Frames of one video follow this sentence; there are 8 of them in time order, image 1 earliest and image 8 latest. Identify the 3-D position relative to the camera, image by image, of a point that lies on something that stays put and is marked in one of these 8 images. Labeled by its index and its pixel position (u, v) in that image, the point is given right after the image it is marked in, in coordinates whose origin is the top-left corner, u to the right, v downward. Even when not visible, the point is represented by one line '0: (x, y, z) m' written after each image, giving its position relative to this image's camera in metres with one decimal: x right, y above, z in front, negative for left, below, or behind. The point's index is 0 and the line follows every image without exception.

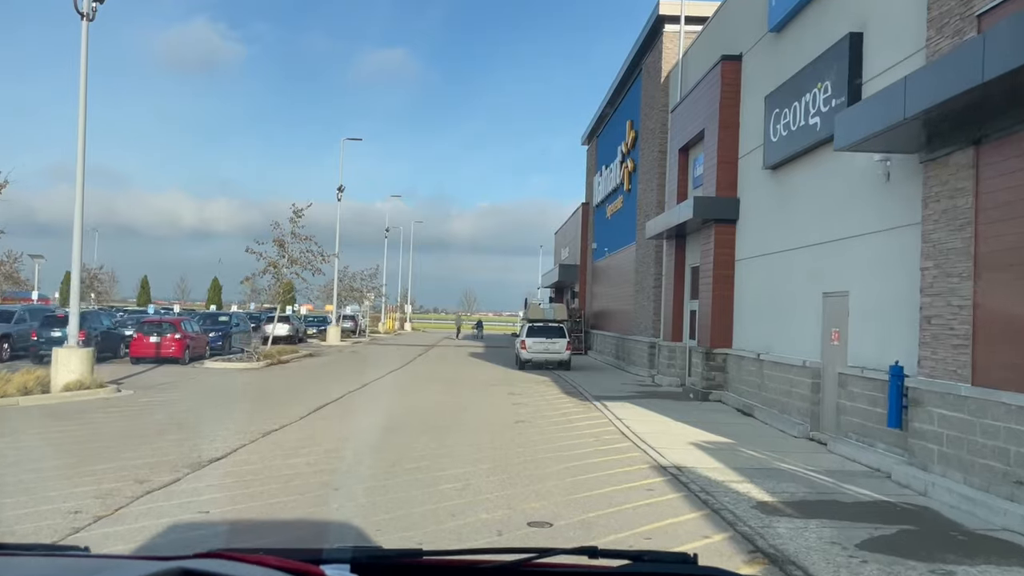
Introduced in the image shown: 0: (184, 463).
0: (-4.0, -2.1, +10.2) m
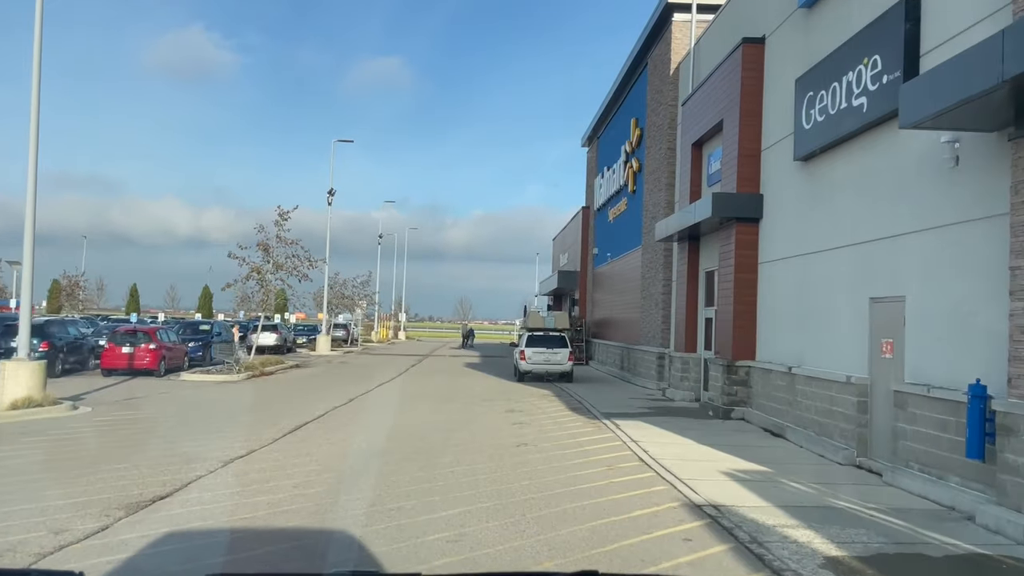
0: (-3.9, -2.2, +8.5) m
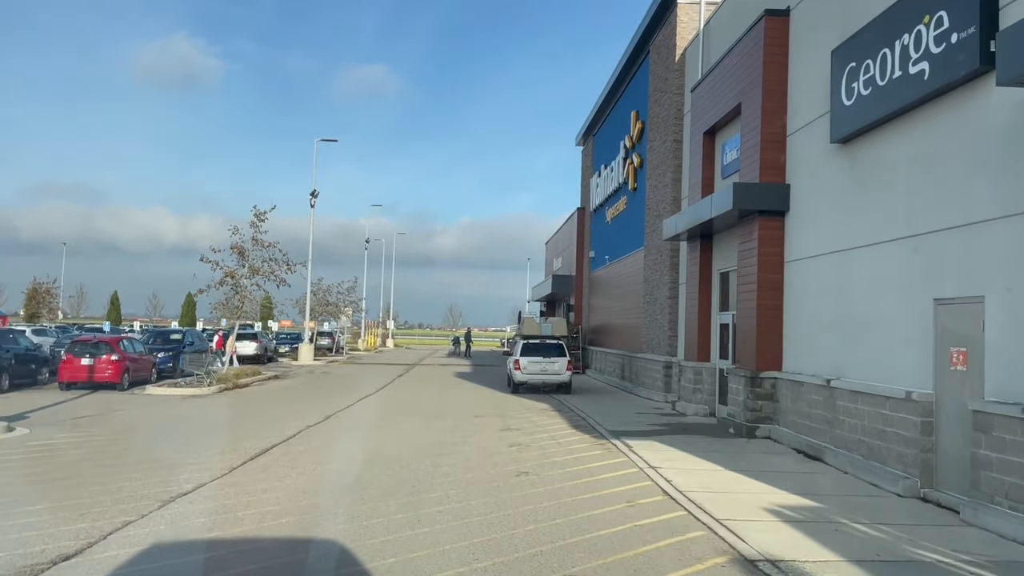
0: (-3.9, -2.2, +6.6) m
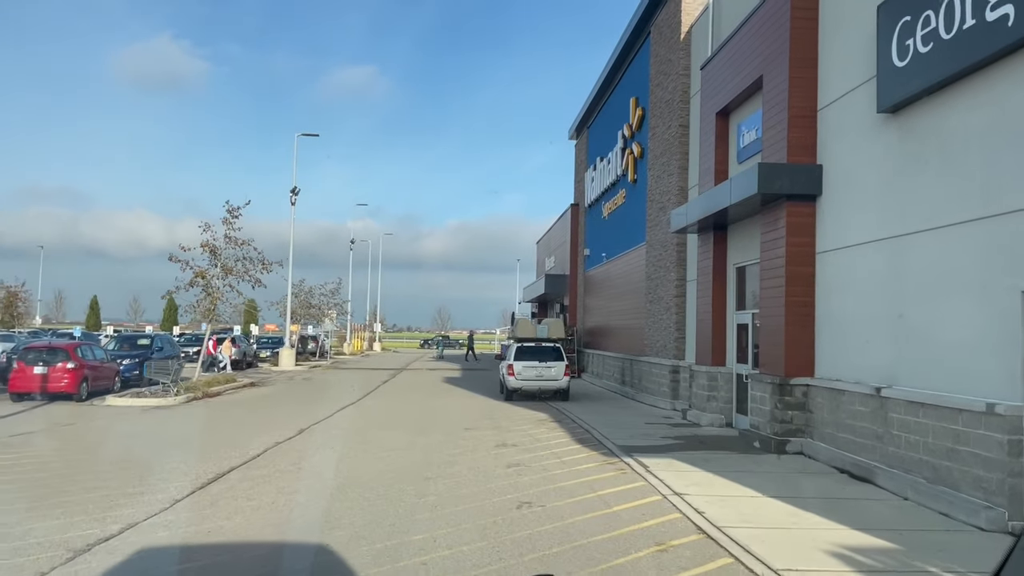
0: (-3.9, -2.1, +4.8) m
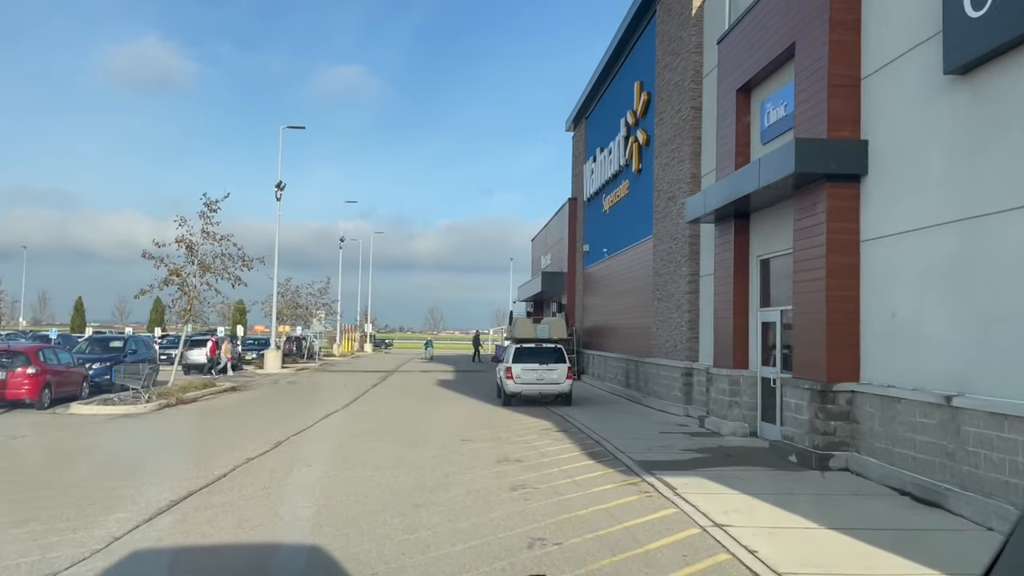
0: (-3.7, -2.1, +3.3) m
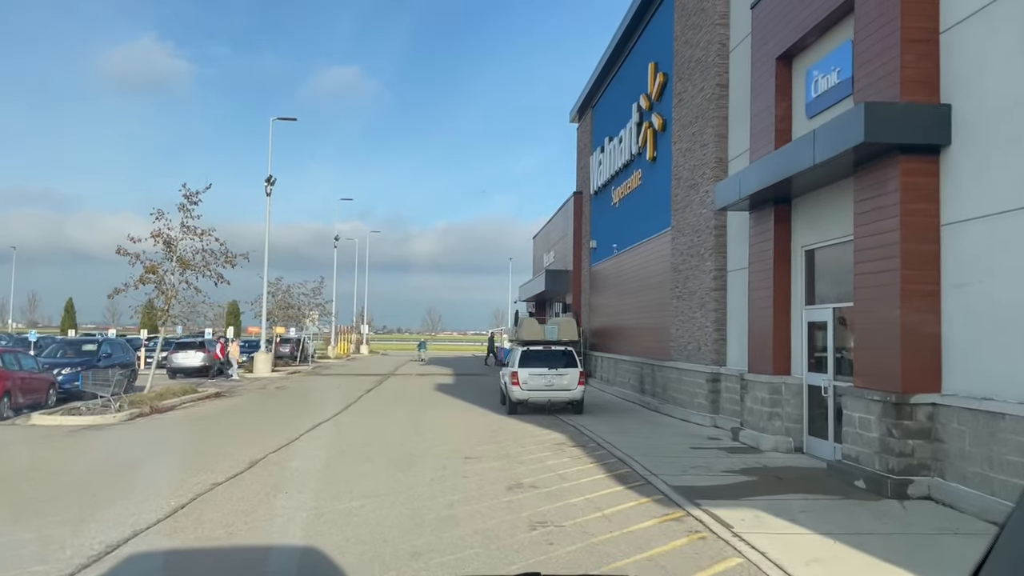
0: (-3.6, -2.0, +1.5) m
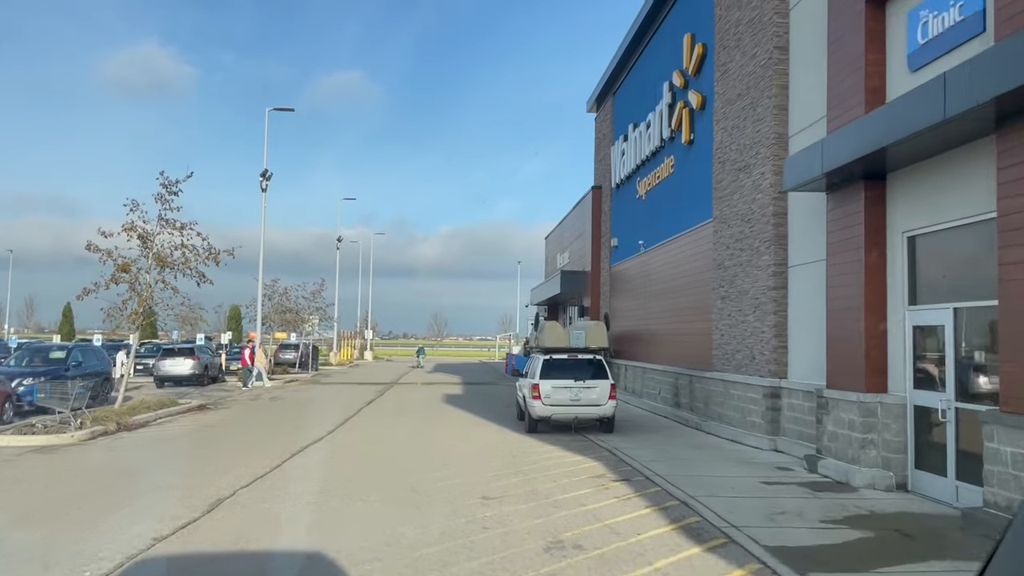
0: (-3.3, -1.9, -0.9) m
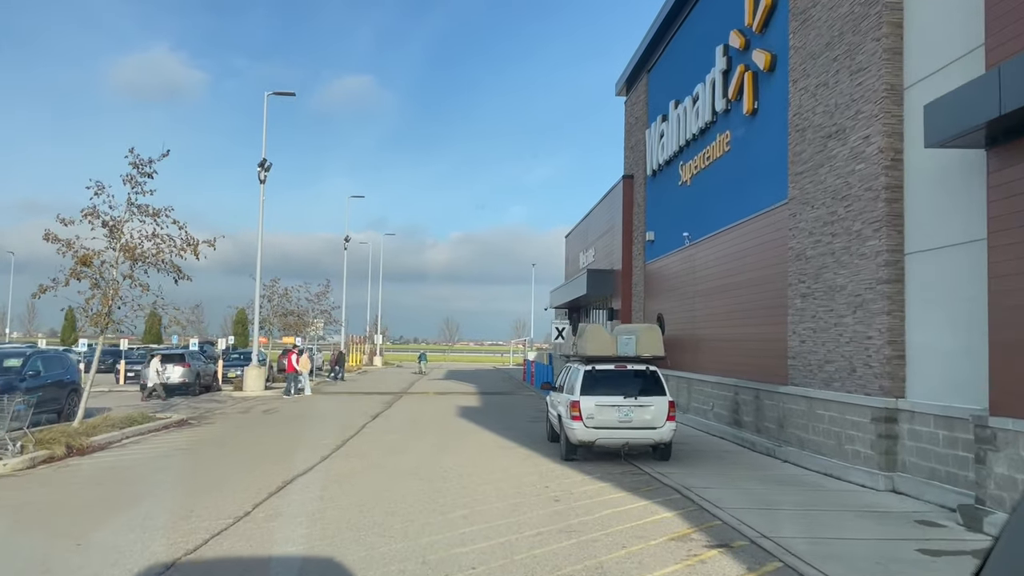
0: (-3.0, -1.7, -3.8) m
